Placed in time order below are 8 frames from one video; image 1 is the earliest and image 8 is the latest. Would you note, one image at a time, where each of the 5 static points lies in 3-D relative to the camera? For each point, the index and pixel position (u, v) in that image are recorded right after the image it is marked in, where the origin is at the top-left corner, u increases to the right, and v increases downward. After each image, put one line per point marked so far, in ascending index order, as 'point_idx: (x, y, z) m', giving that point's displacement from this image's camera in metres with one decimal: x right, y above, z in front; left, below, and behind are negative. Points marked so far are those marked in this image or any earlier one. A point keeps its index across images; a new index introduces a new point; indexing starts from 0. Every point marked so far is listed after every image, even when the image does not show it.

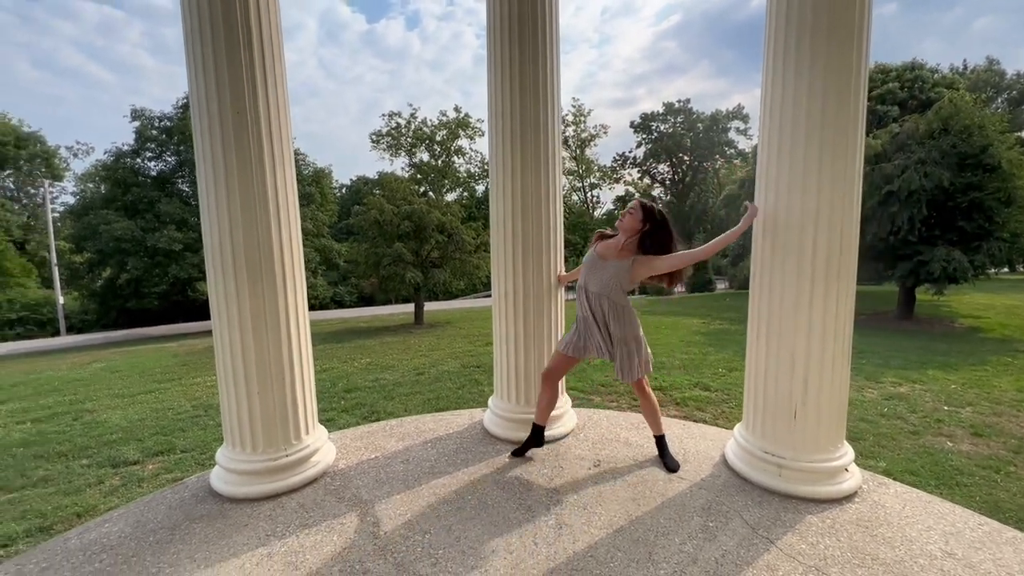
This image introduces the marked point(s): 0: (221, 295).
0: (-2.5, -0.1, +4.1) m
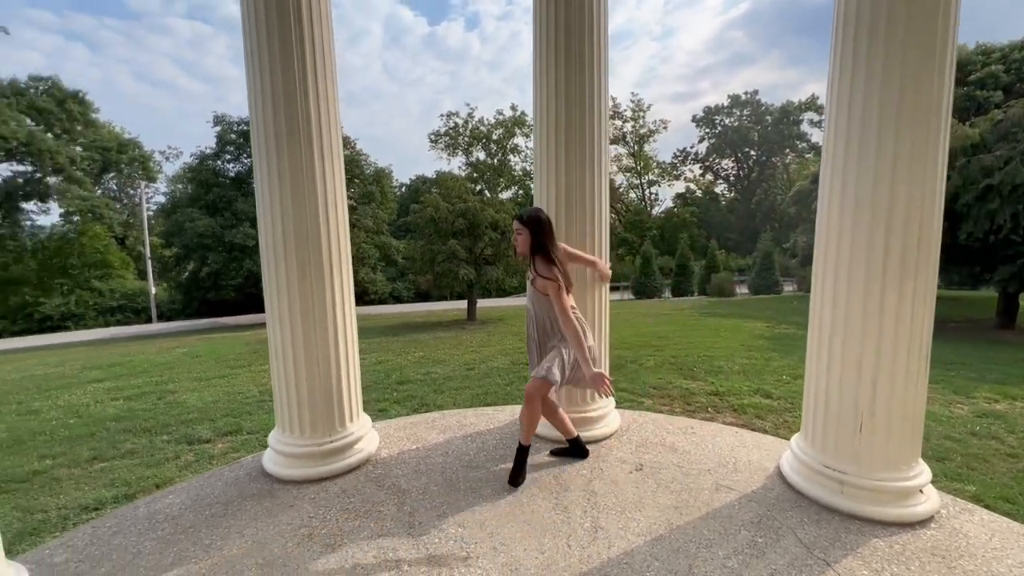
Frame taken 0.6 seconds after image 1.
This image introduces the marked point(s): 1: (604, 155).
0: (-2.2, -0.1, +4.3) m
1: (+1.0, +1.4, +4.9) m
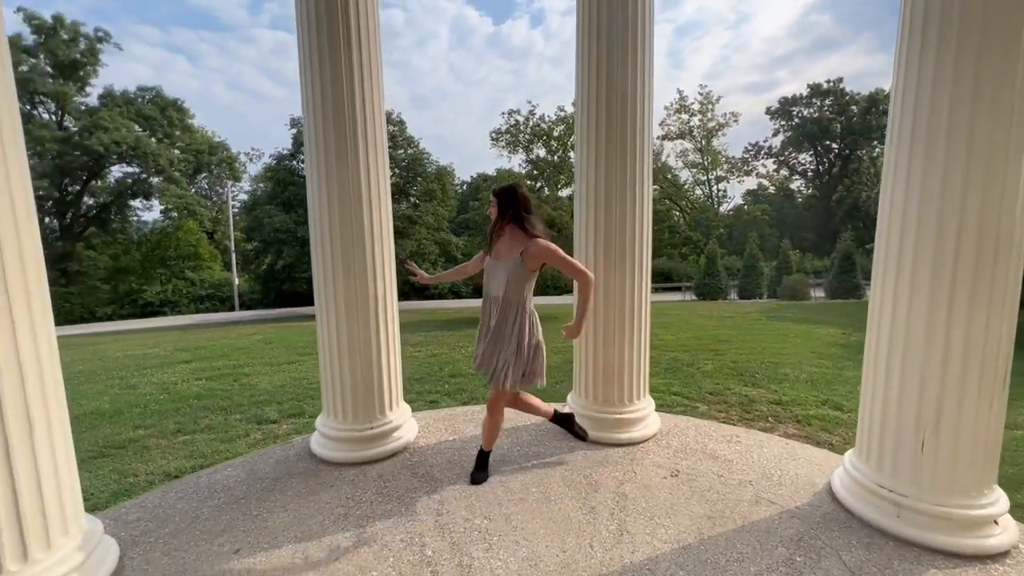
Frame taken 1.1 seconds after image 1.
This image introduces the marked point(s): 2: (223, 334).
0: (-1.8, 0.0, +4.6) m
1: (+1.4, +1.4, +4.8) m
2: (-11.9, -1.9, +19.4) m
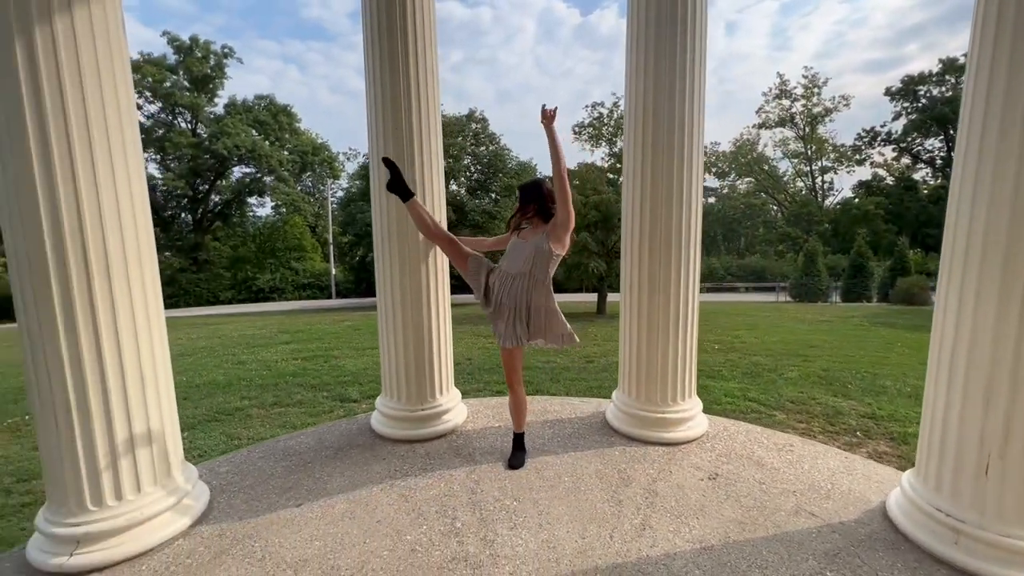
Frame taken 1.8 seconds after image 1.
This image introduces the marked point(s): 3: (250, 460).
0: (-1.4, +0.1, +5.0) m
1: (+1.9, +1.4, +4.7) m
2: (-8.8, -1.4, +21.4) m
3: (-2.6, -1.7, +4.7) m
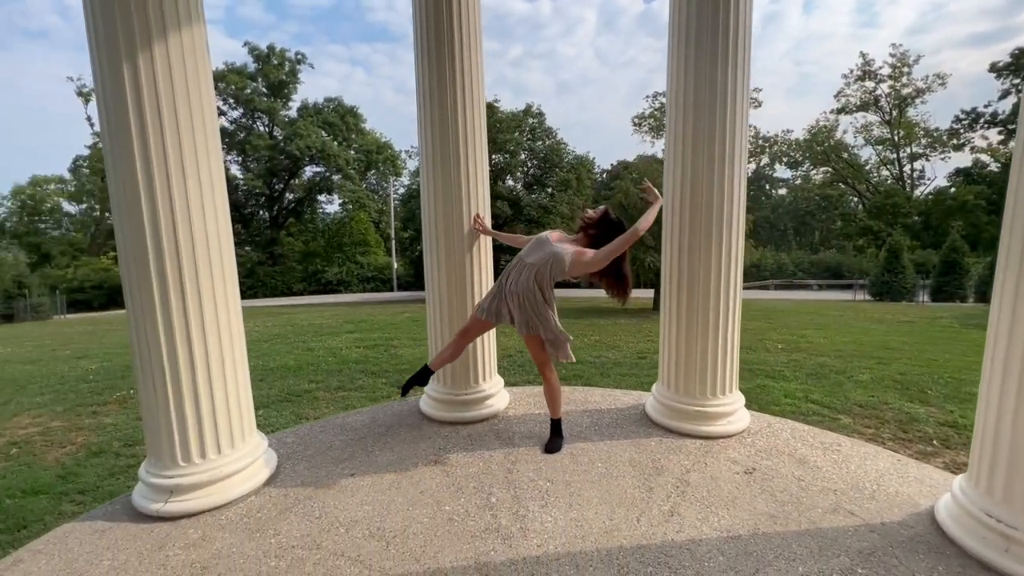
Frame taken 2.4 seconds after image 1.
0: (-0.9, +0.2, +5.4) m
1: (+2.3, +1.4, +4.6) m
2: (-6.4, -1.1, +22.5) m
3: (-2.2, -1.6, +5.2) m
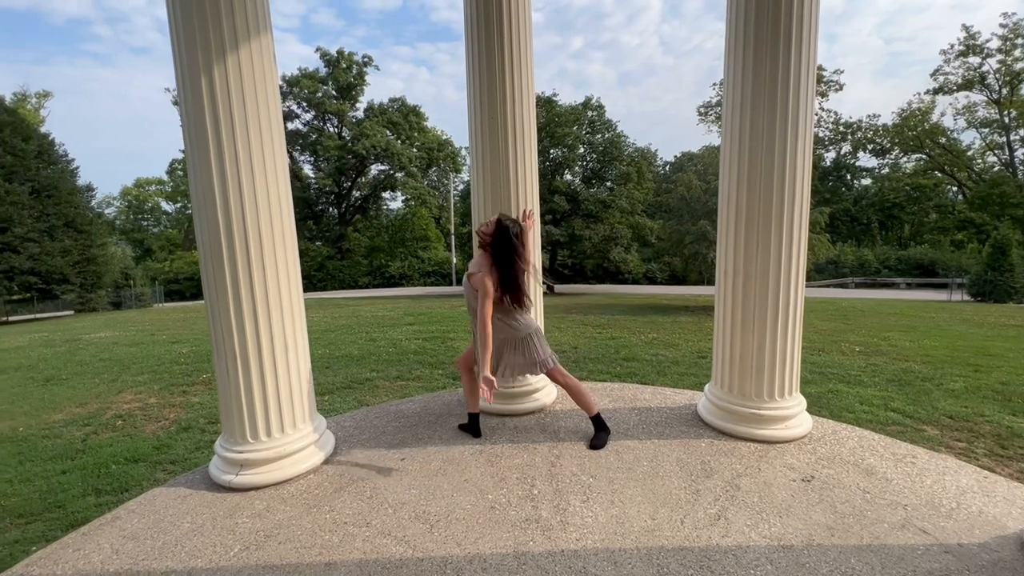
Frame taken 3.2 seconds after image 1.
0: (-0.4, +0.3, +5.5) m
1: (+2.7, +1.5, +4.3) m
2: (-3.7, -0.8, +23.2) m
3: (-1.7, -1.5, +5.5) m
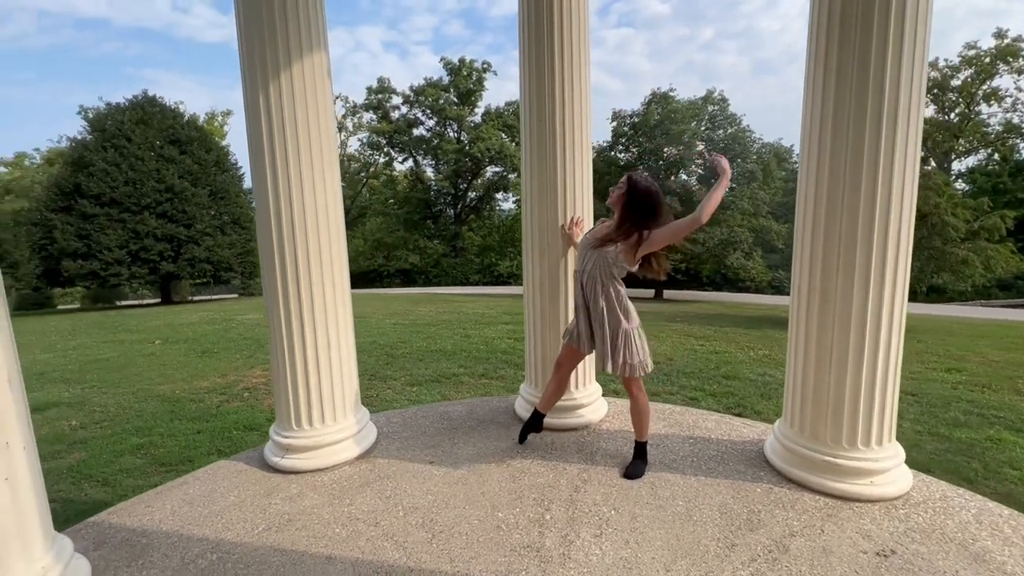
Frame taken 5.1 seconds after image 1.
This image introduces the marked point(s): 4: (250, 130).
0: (+0.2, +0.2, +5.3) m
1: (+3.0, +1.2, +3.5) m
2: (+1.0, -0.8, +23.3) m
3: (-1.1, -1.5, +5.6) m
4: (-2.3, +1.4, +4.2) m
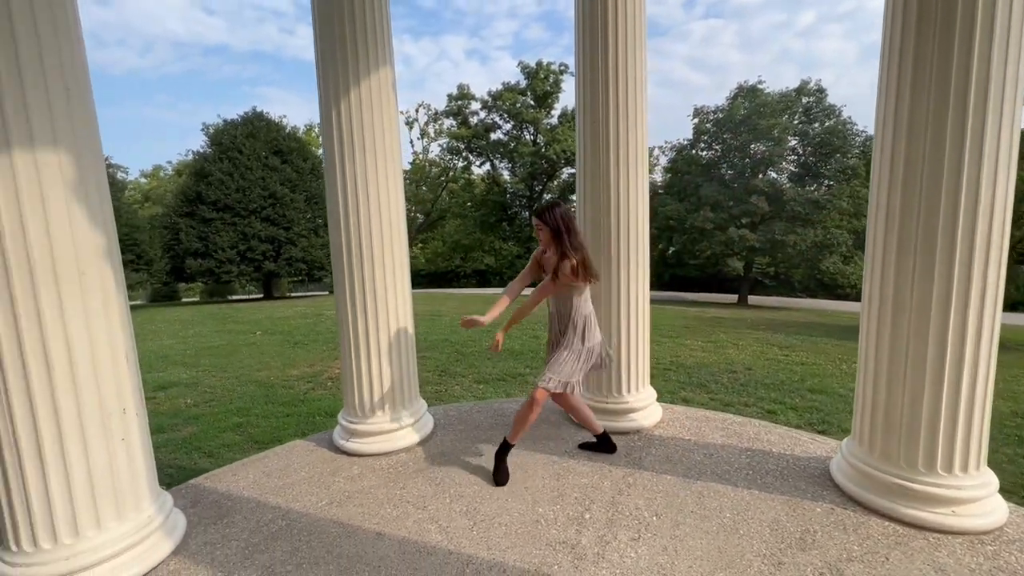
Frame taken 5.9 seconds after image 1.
0: (+0.8, +0.2, +5.4) m
1: (+3.3, +1.2, +3.1) m
2: (+4.5, -1.0, +23.0) m
3: (-0.5, -1.5, +5.9) m
4: (-1.8, +1.4, +4.6) m
